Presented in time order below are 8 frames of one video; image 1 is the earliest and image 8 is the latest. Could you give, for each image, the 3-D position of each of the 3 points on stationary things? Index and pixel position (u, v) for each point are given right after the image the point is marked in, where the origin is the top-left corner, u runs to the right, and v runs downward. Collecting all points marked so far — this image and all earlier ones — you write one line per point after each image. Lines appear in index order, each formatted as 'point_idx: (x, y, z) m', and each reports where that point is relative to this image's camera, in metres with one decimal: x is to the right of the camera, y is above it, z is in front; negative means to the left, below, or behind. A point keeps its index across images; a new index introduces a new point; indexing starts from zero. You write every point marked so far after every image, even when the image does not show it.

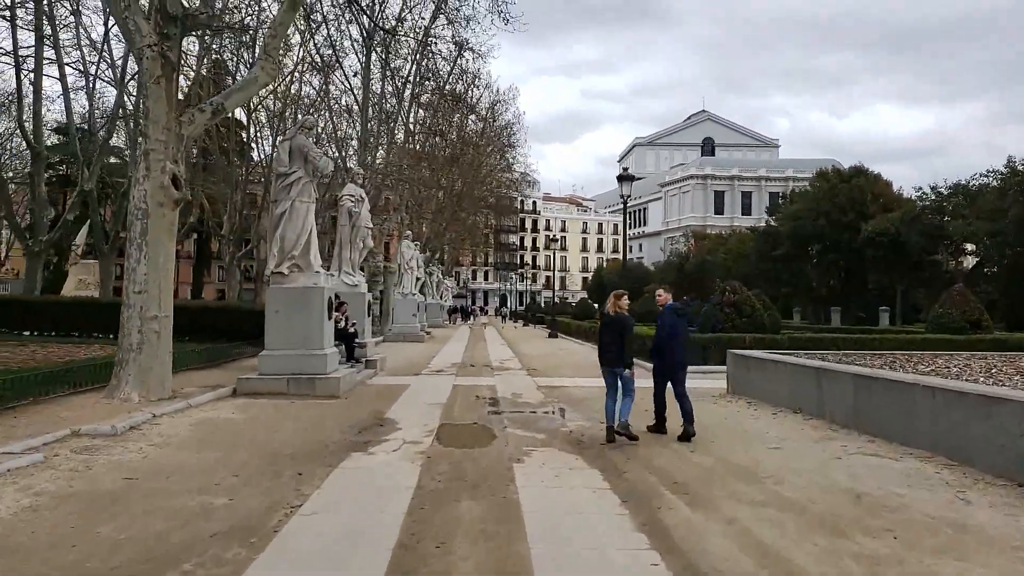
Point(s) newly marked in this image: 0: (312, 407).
0: (-3.2, -1.9, +12.1) m
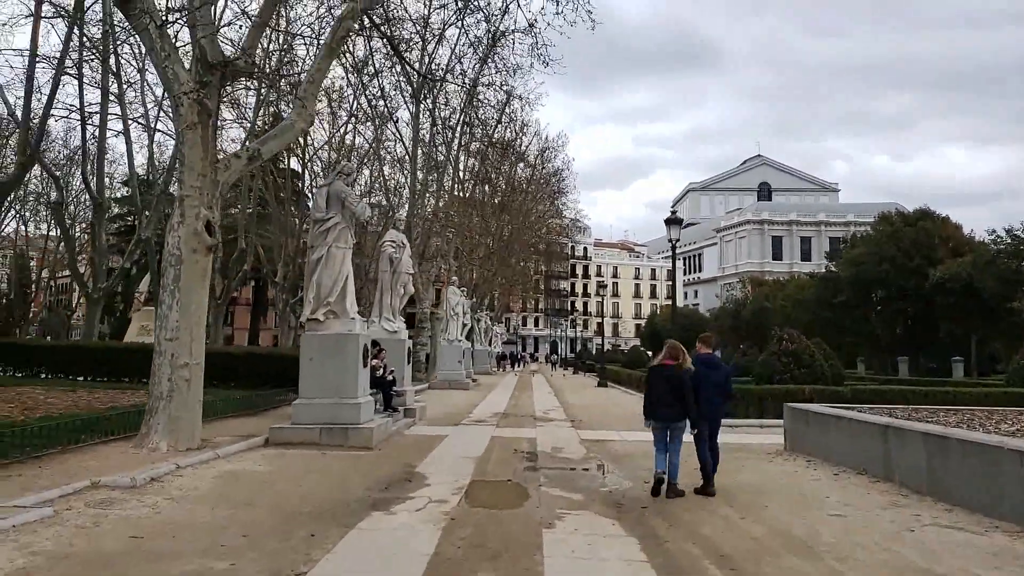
0: (-2.6, -2.6, +11.7) m
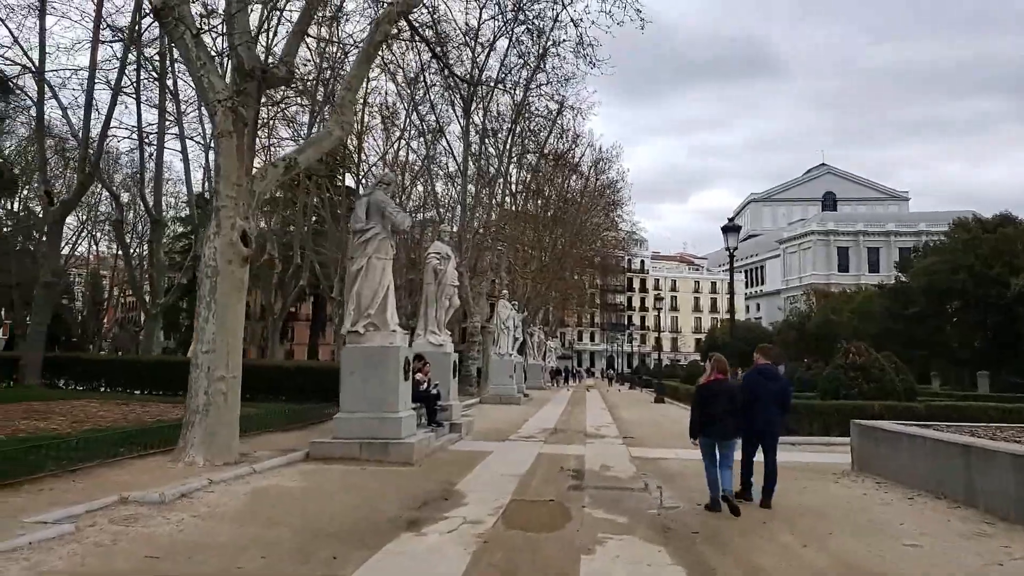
0: (-1.9, -2.8, +11.3) m
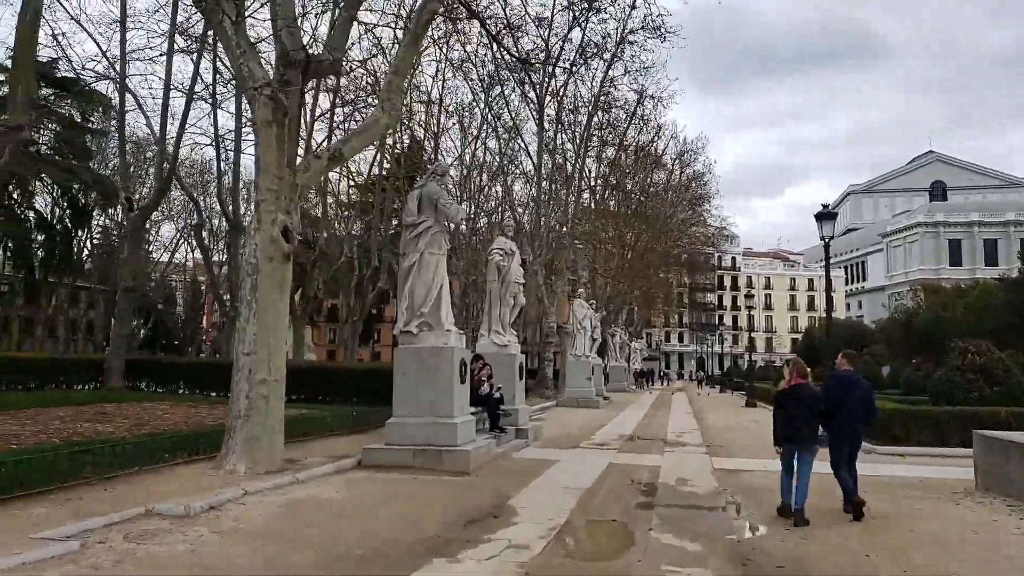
0: (-1.1, -2.8, +10.5) m
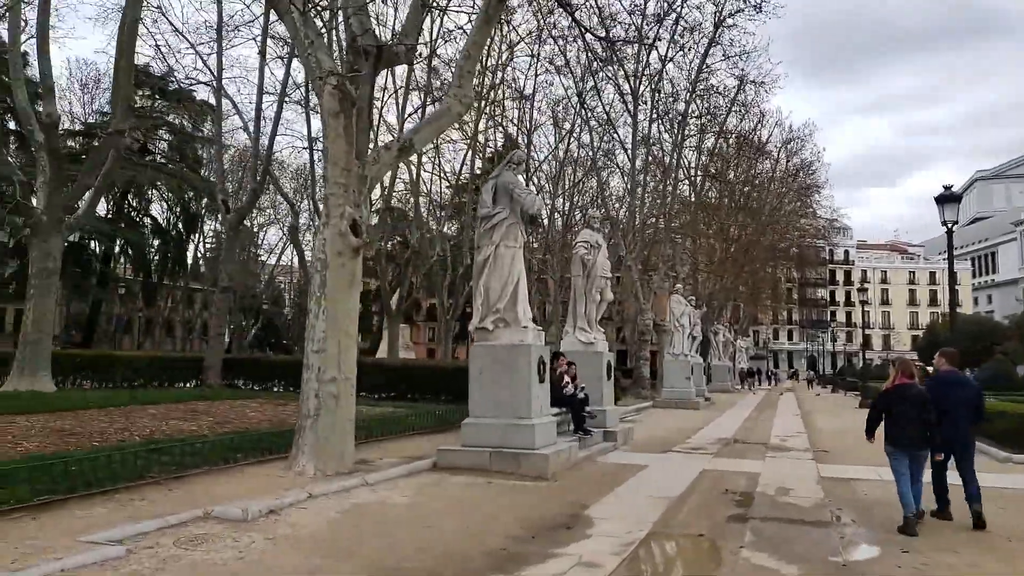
0: (-0.1, -2.7, +9.9) m
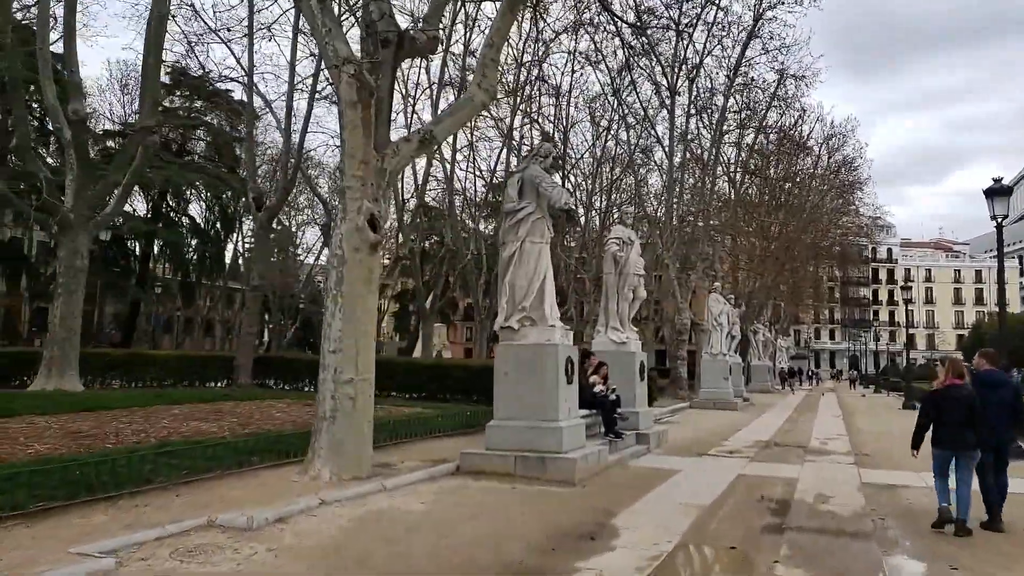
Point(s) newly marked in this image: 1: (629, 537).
0: (+0.2, -2.6, +9.4) m
1: (+1.2, -2.5, +7.6) m
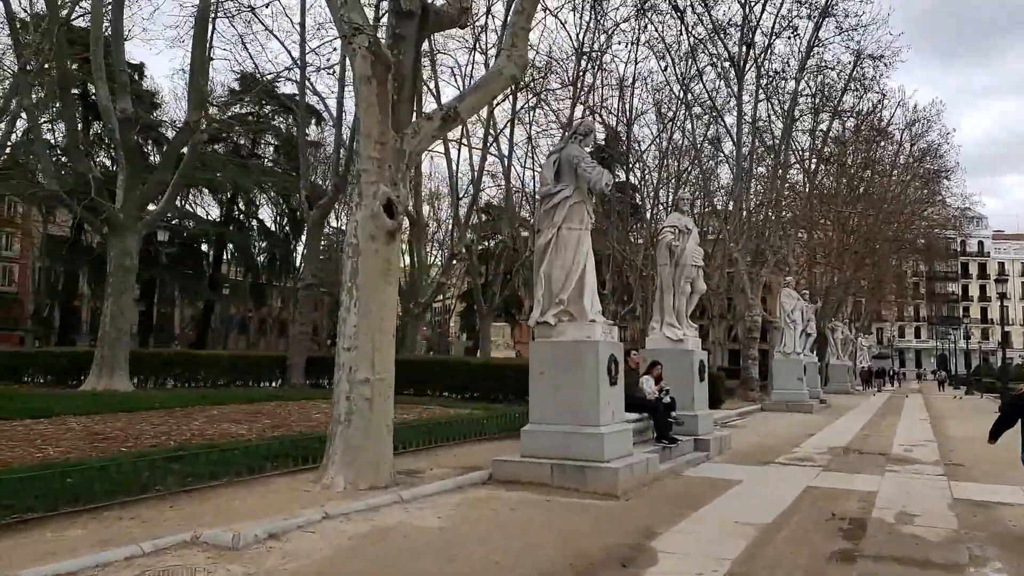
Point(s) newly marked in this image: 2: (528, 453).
0: (+0.6, -2.5, +8.4) m
1: (+1.4, -2.4, +6.5) m
2: (+0.2, -2.2, +10.0) m
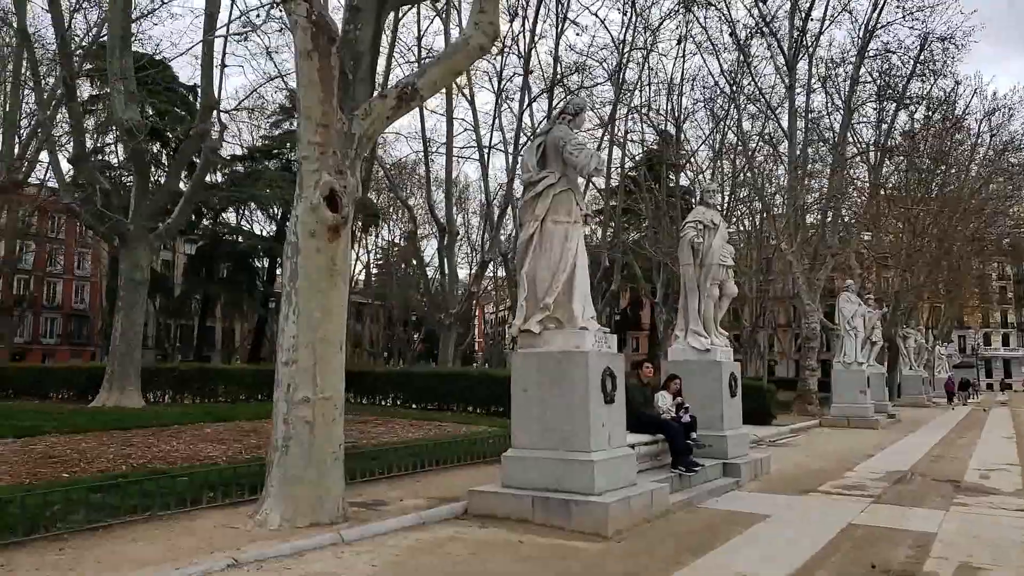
0: (+0.2, -2.5, +7.0) m
1: (+0.8, -2.3, +5.1) m
2: (0.0, -2.2, +8.7) m
